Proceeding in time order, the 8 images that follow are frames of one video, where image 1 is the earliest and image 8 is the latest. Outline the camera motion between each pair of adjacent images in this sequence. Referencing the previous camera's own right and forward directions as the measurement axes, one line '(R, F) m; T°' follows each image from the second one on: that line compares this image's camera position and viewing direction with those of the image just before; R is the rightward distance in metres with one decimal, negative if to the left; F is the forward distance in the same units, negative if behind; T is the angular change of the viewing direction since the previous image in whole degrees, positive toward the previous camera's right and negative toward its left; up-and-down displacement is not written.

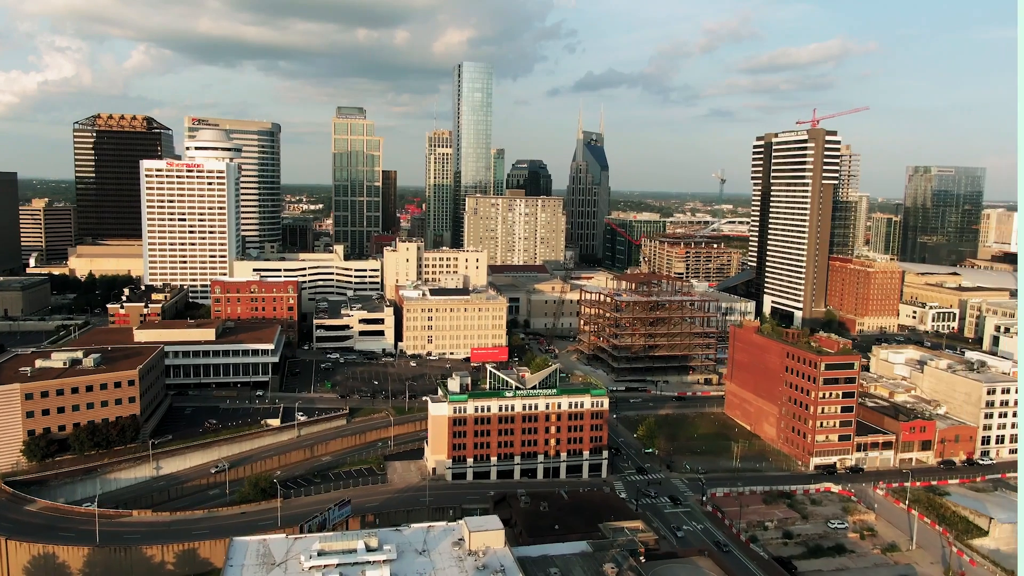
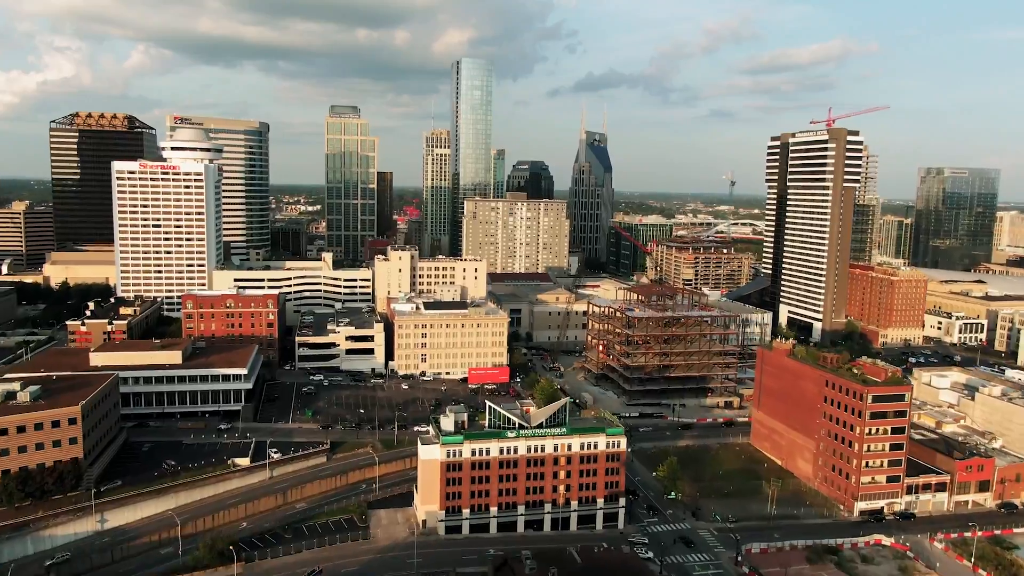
(-0.2, +7.4) m; 0°
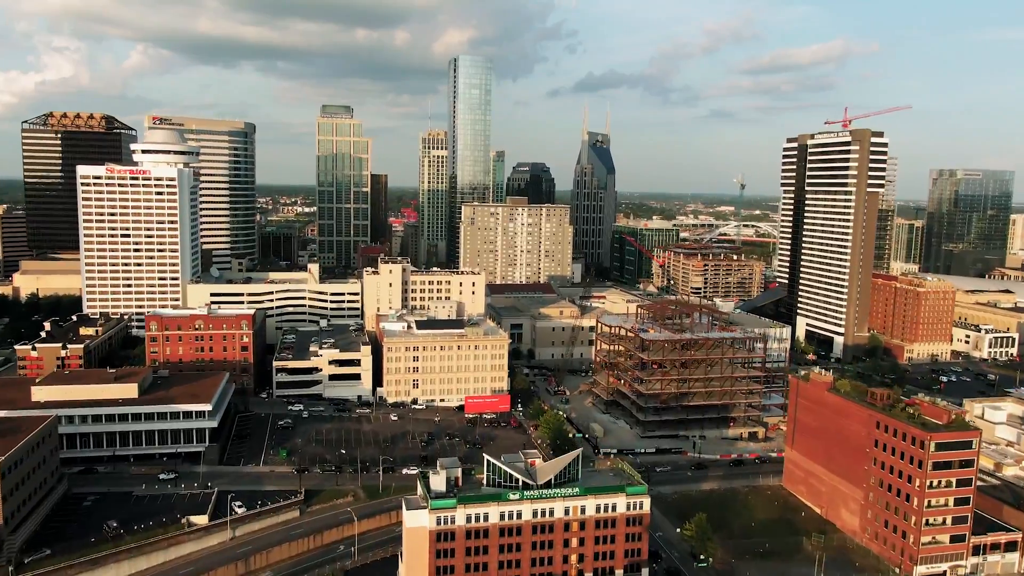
(-0.1, +7.5) m; 0°
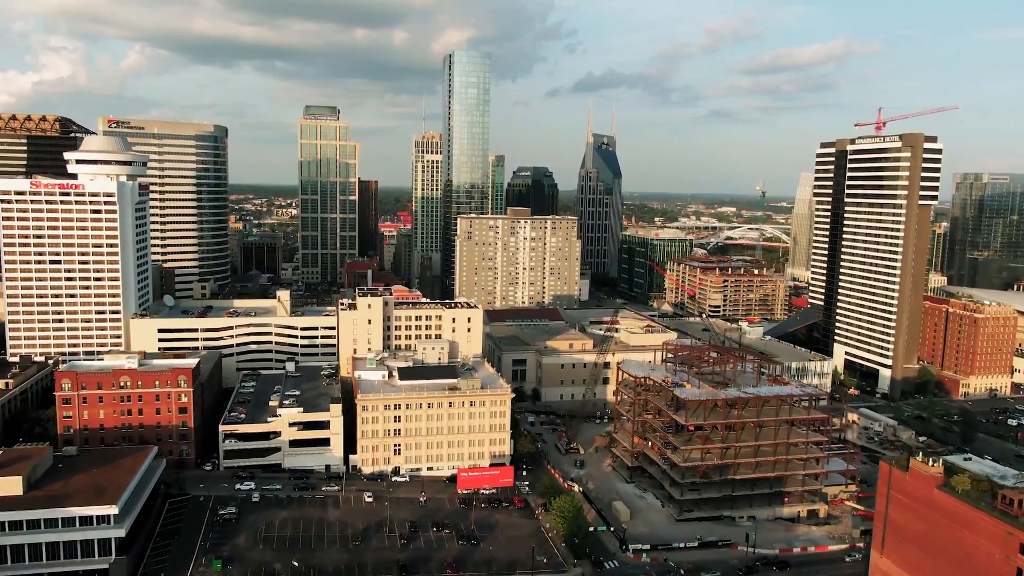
(-0.3, +13.2) m; 0°
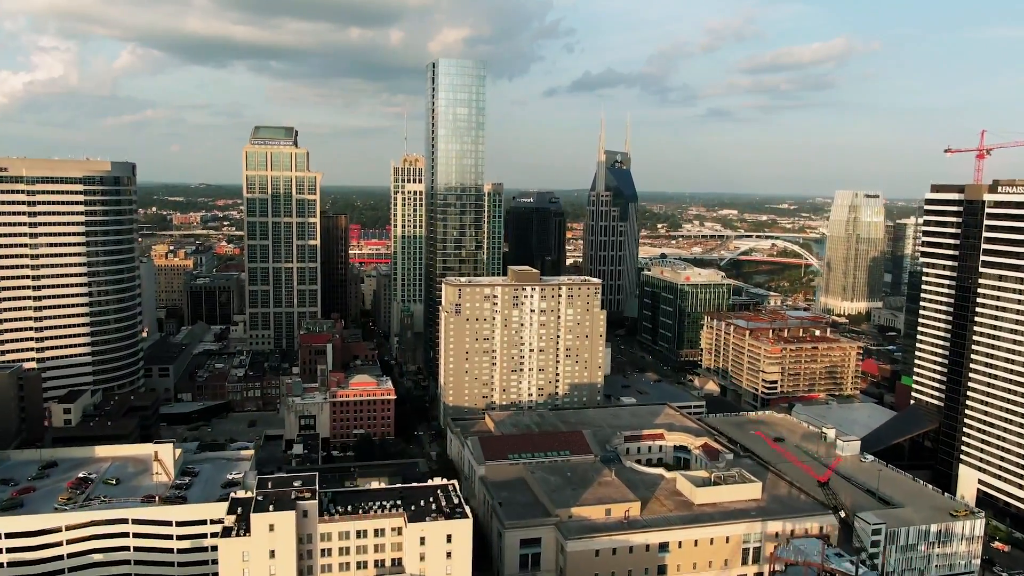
(-0.6, +29.0) m; 0°
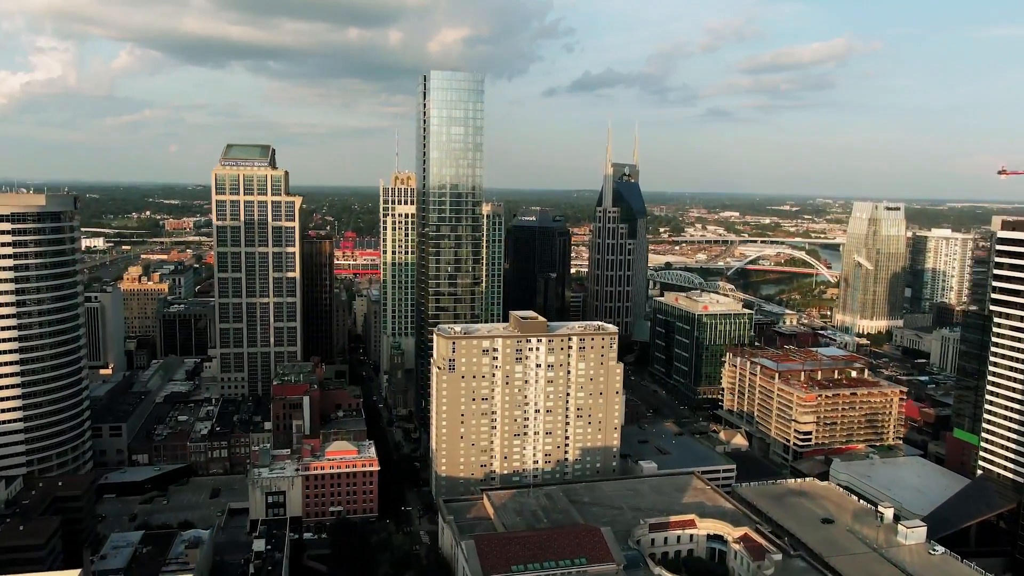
(-0.3, +12.0) m; 0°
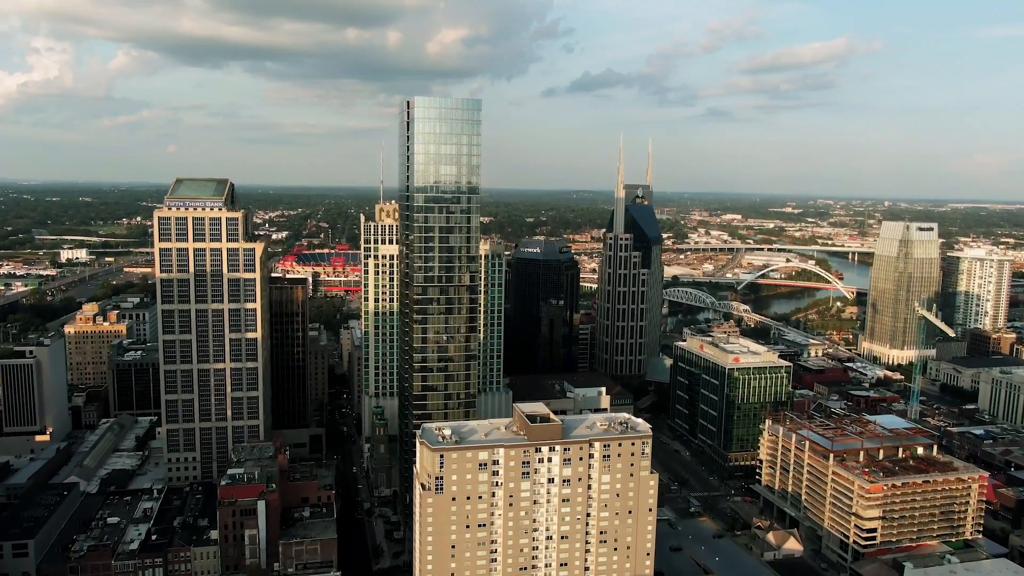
(-0.4, +16.6) m; 0°
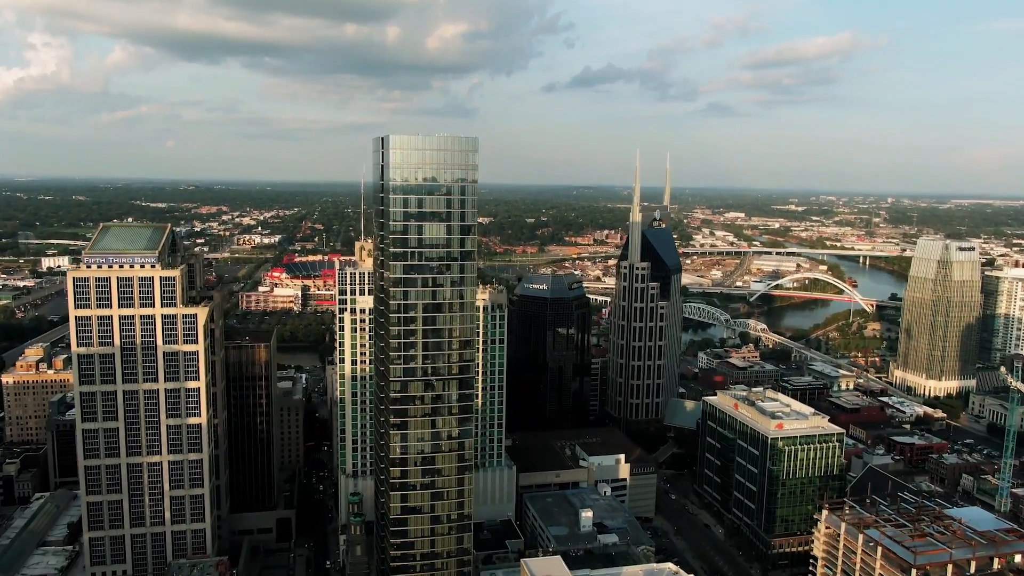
(-0.4, +16.6) m; 0°
